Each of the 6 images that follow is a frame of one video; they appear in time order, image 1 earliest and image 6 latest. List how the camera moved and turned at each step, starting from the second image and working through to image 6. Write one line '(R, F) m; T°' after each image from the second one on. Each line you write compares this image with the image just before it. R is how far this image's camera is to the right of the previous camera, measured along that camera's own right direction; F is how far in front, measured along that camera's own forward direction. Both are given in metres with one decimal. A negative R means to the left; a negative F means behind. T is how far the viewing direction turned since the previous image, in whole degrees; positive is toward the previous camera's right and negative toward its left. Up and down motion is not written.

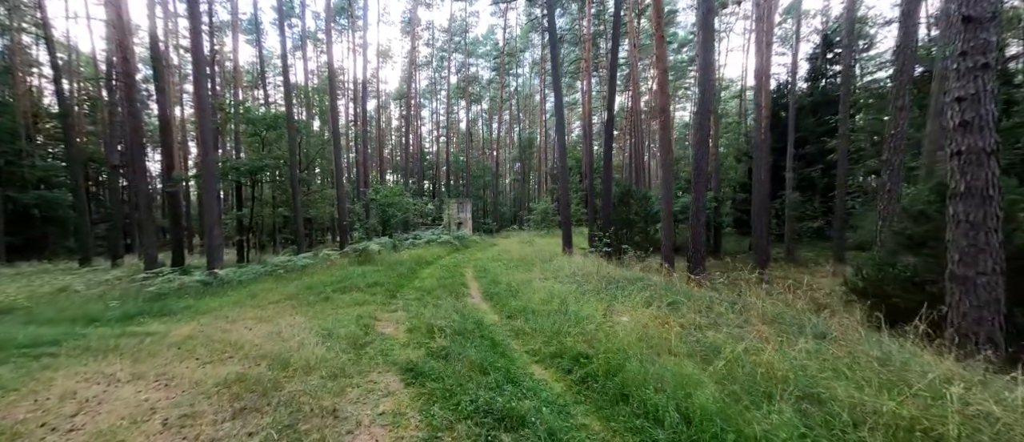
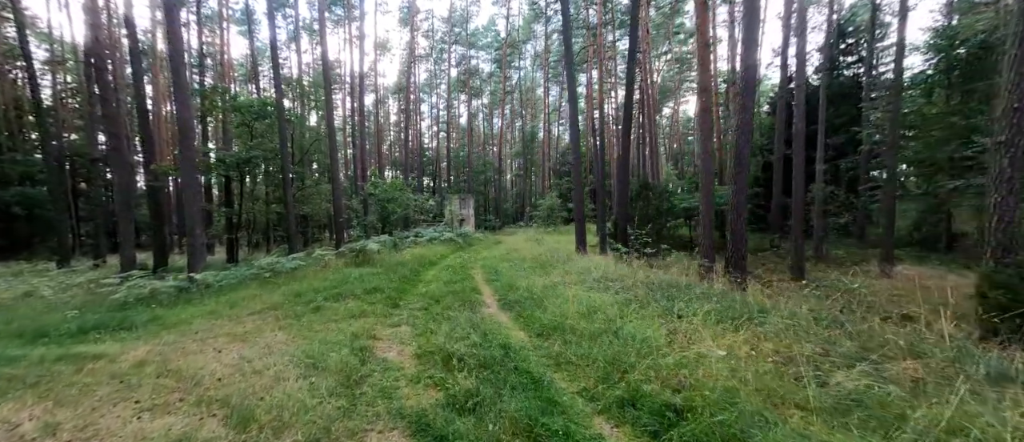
(-0.4, +1.1) m; 0°
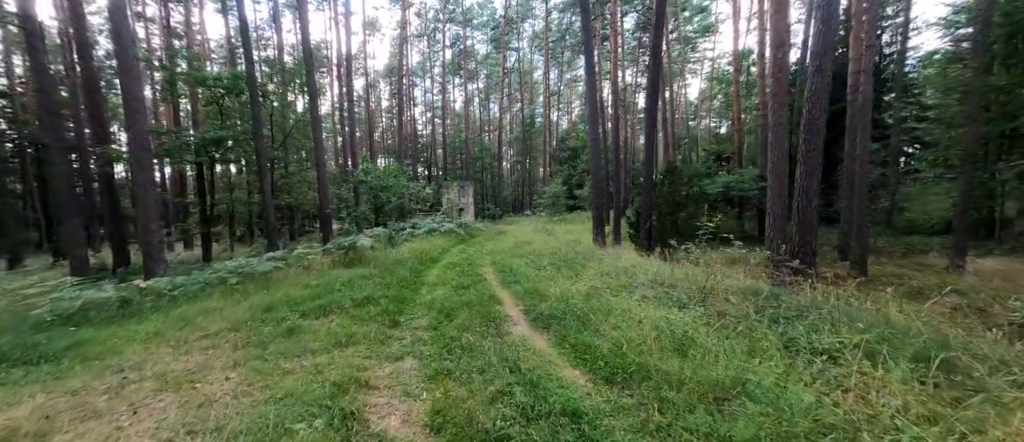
(-0.5, +1.5) m; +1°
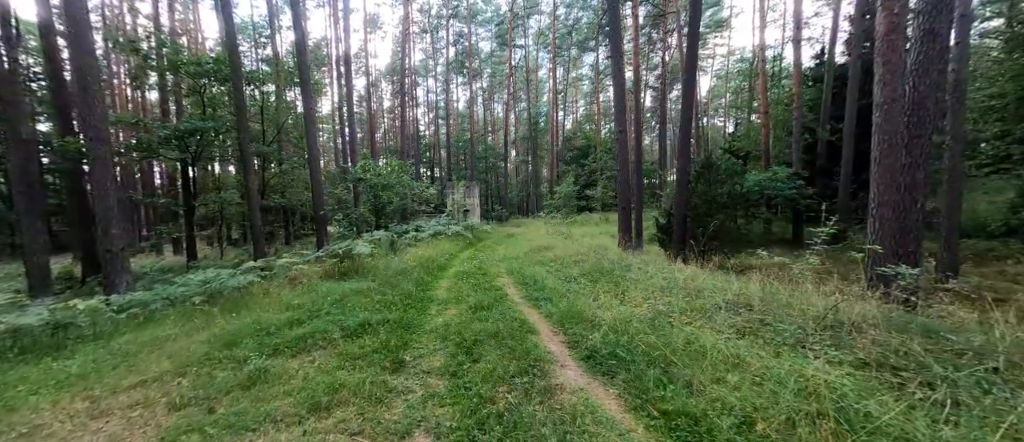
(-0.4, +1.3) m; 0°
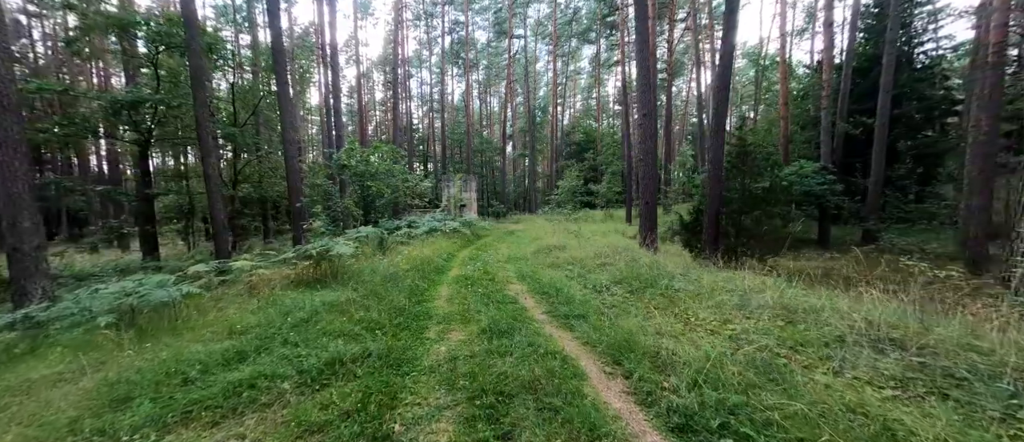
(-0.4, +1.4) m; +1°
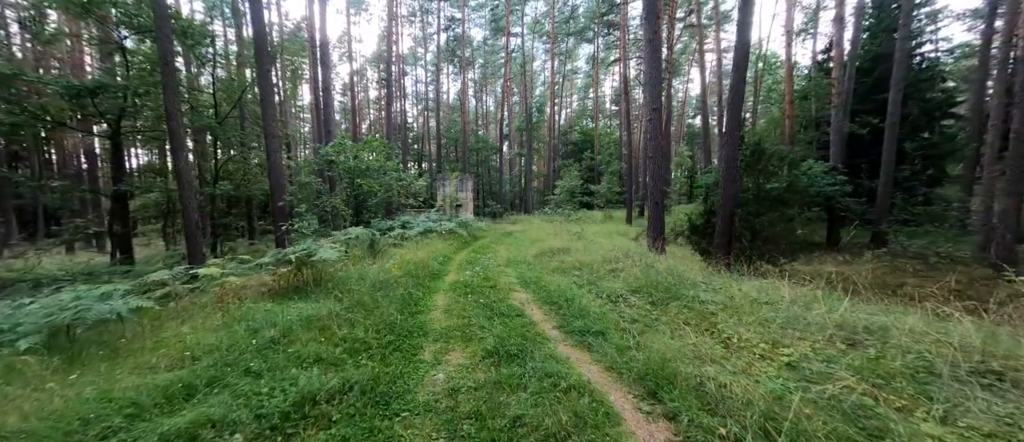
(-0.2, +0.6) m; +1°
